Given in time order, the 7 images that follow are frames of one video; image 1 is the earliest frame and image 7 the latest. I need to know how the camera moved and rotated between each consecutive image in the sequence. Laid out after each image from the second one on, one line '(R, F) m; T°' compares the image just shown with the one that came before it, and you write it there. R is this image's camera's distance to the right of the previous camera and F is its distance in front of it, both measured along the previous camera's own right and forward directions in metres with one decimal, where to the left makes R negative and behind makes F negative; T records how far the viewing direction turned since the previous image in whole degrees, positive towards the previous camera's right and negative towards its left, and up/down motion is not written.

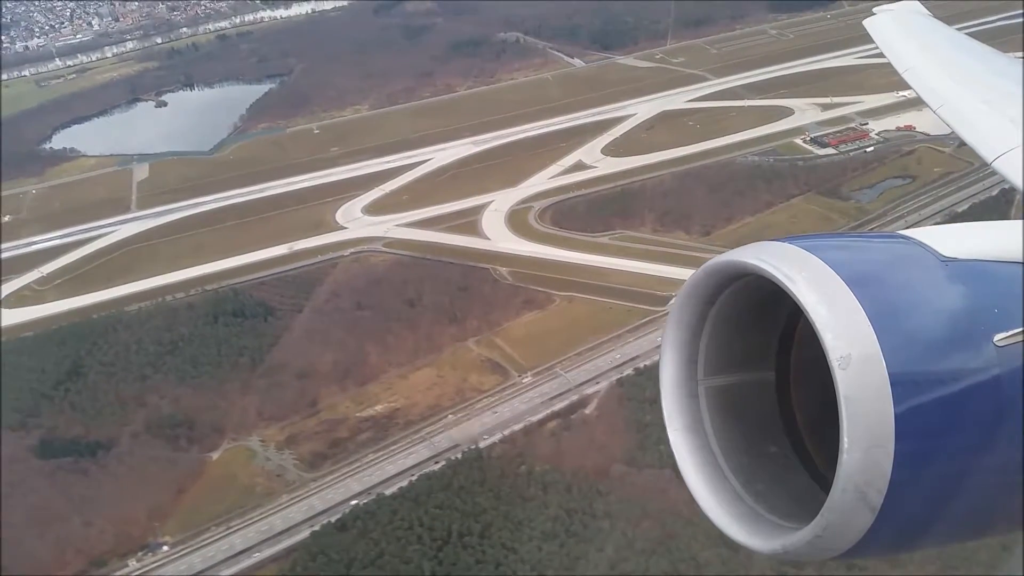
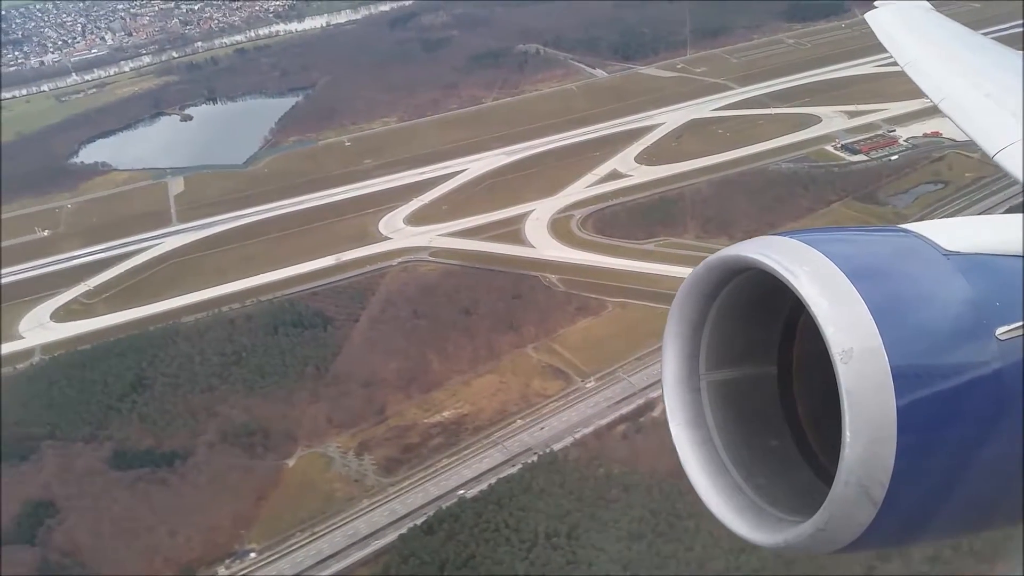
(-0.8, -0.2) m; +1°
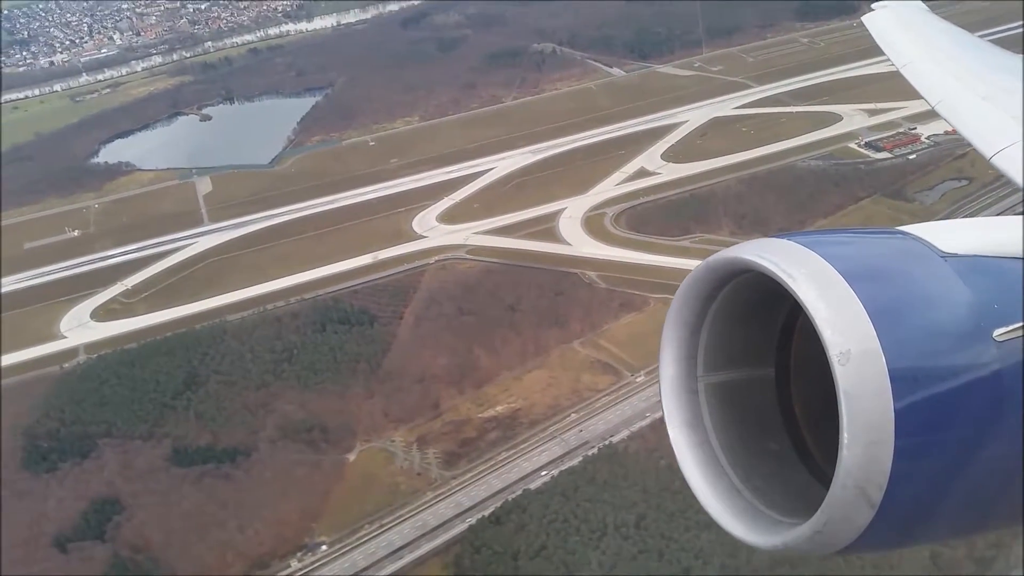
(-0.7, -0.1) m; +1°
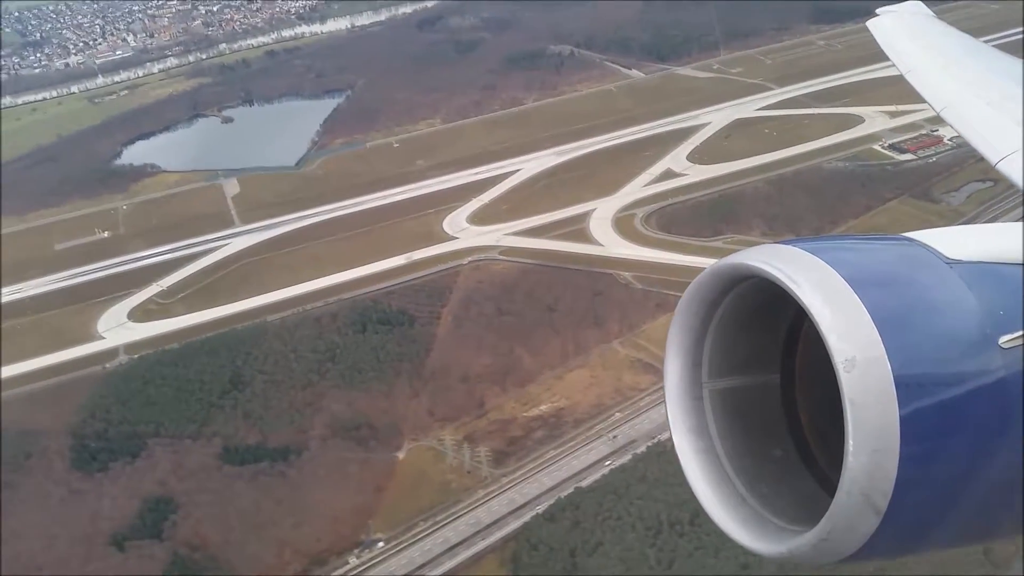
(-0.5, -0.1) m; 0°
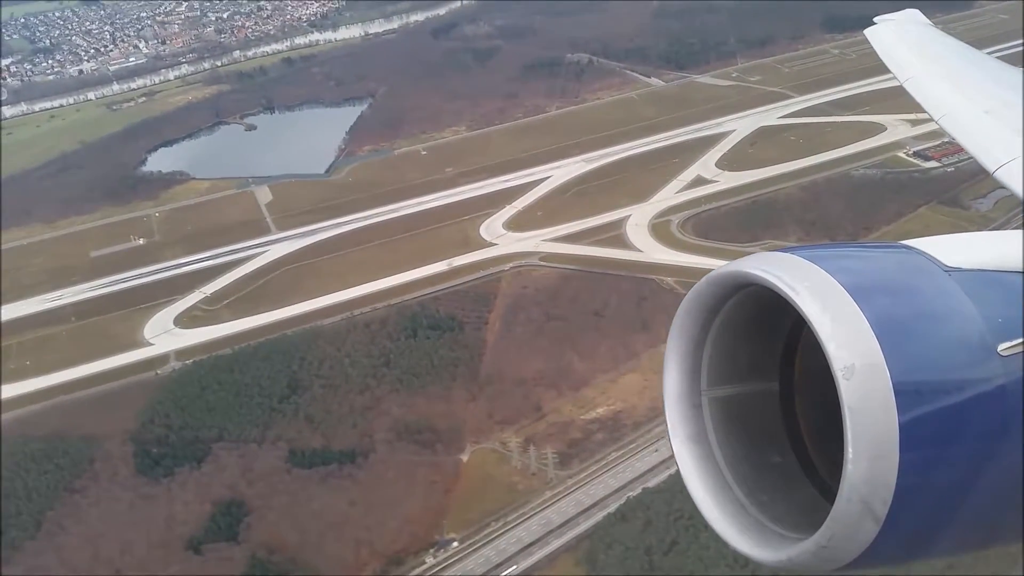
(-0.8, -0.2) m; +1°
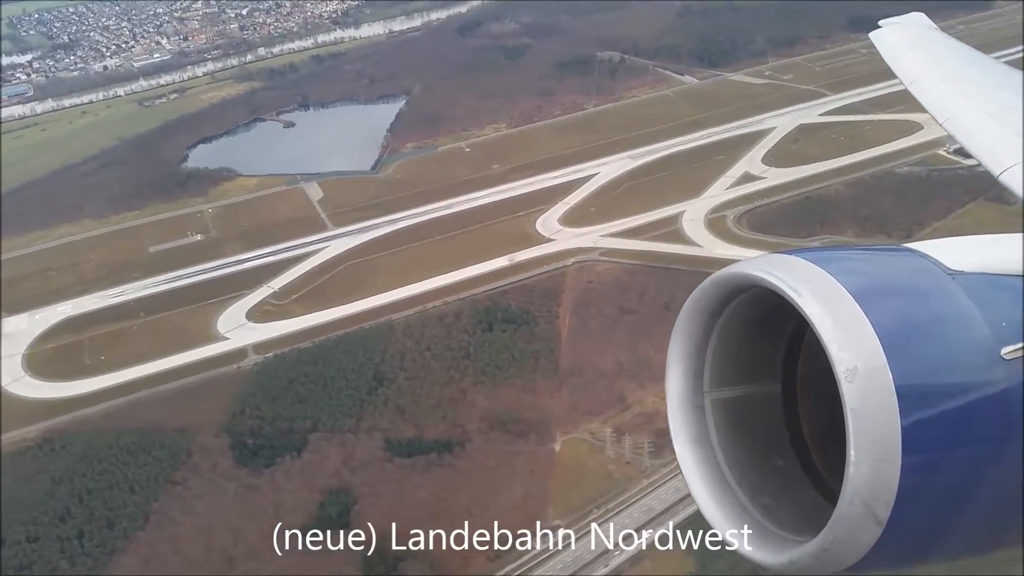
(-1.2, -0.2) m; +1°
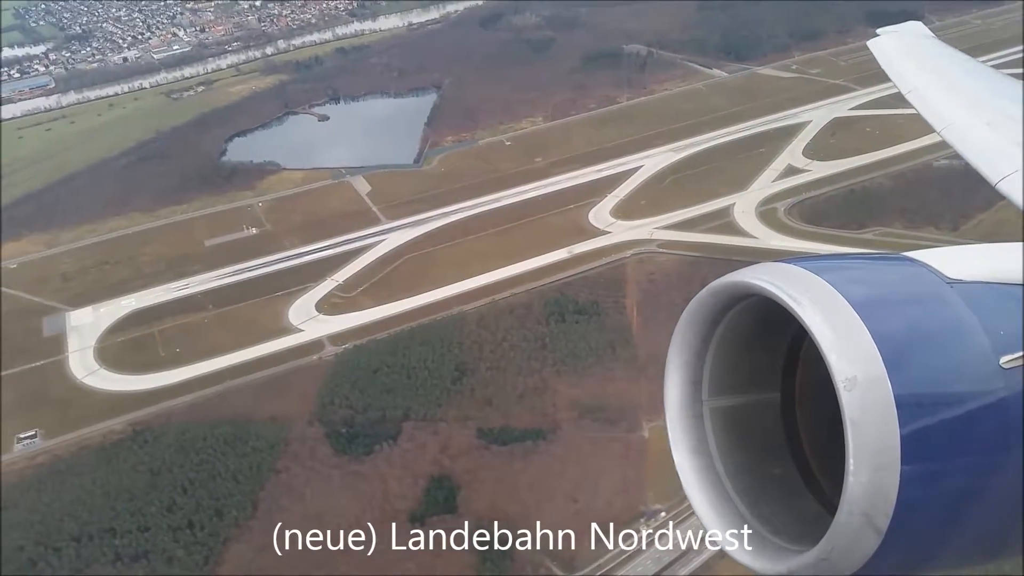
(-1.3, -0.2) m; +1°
